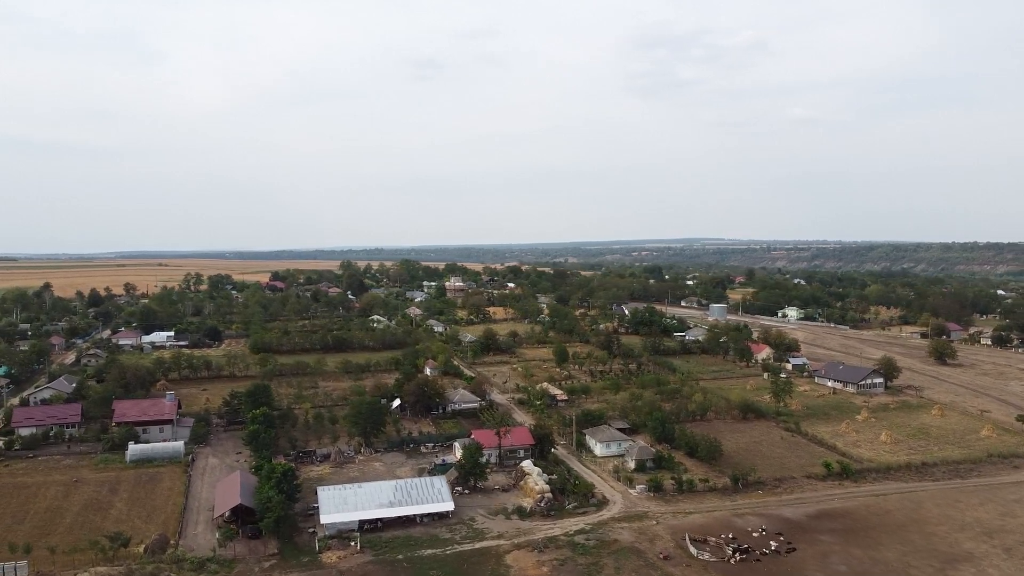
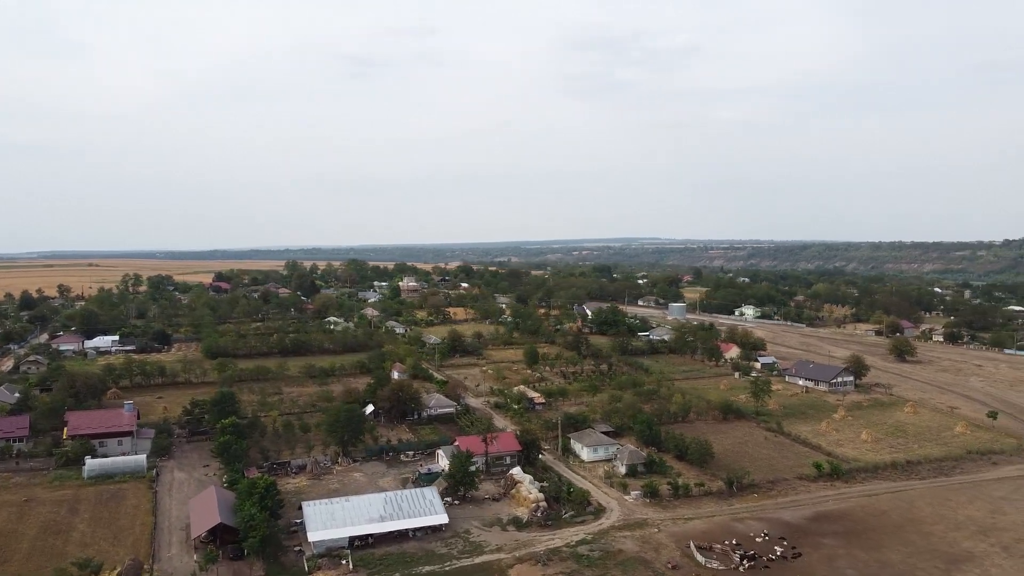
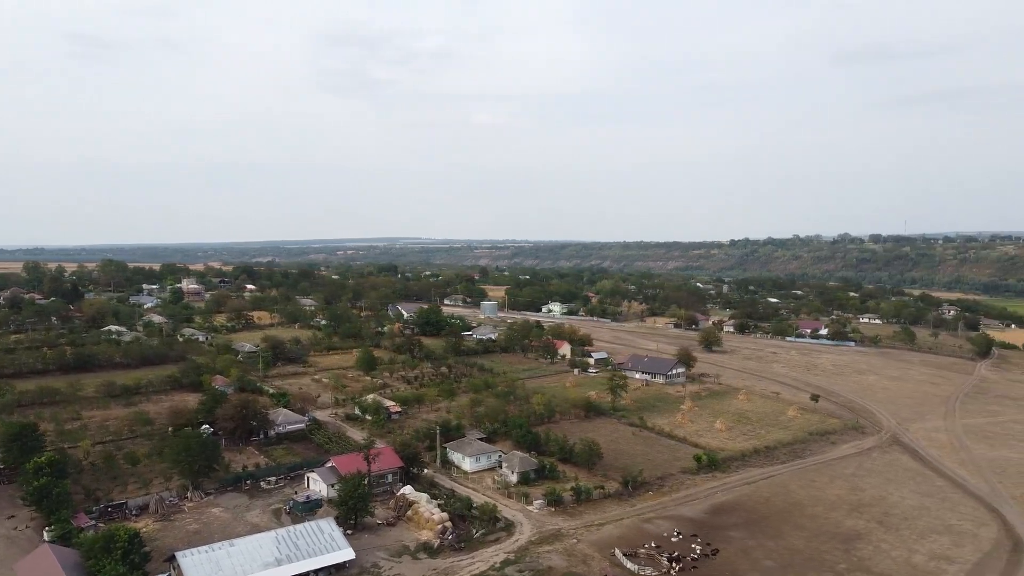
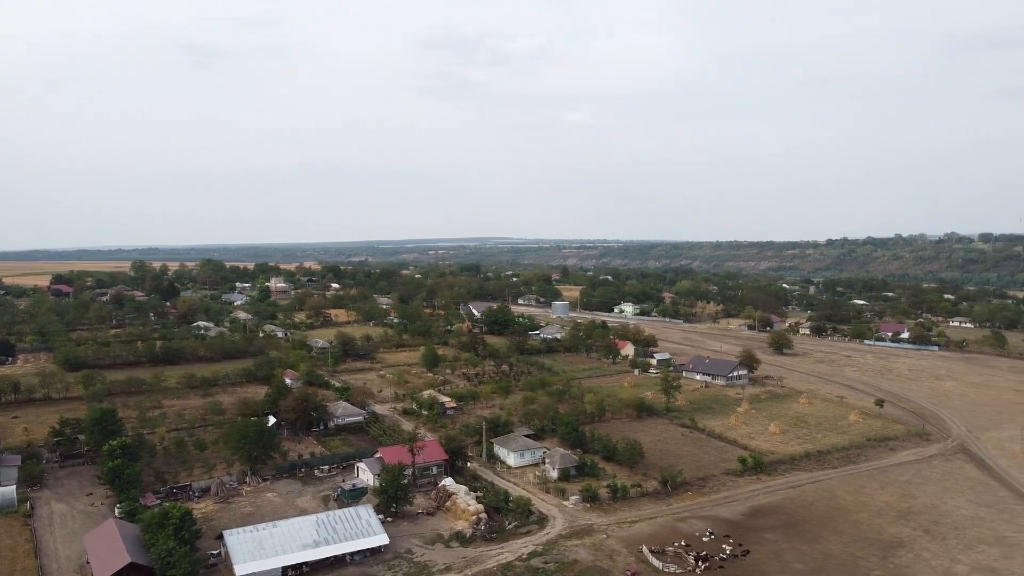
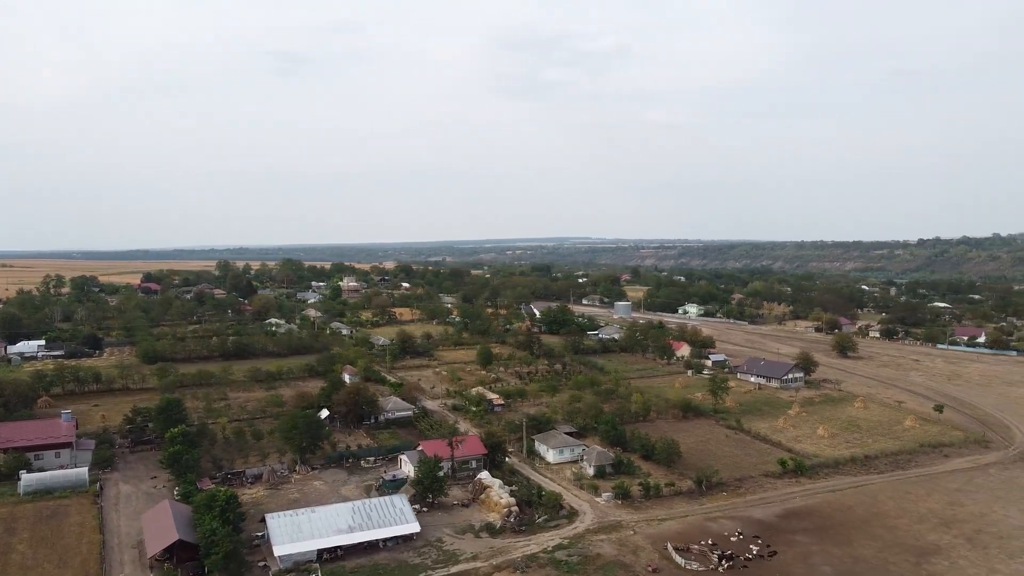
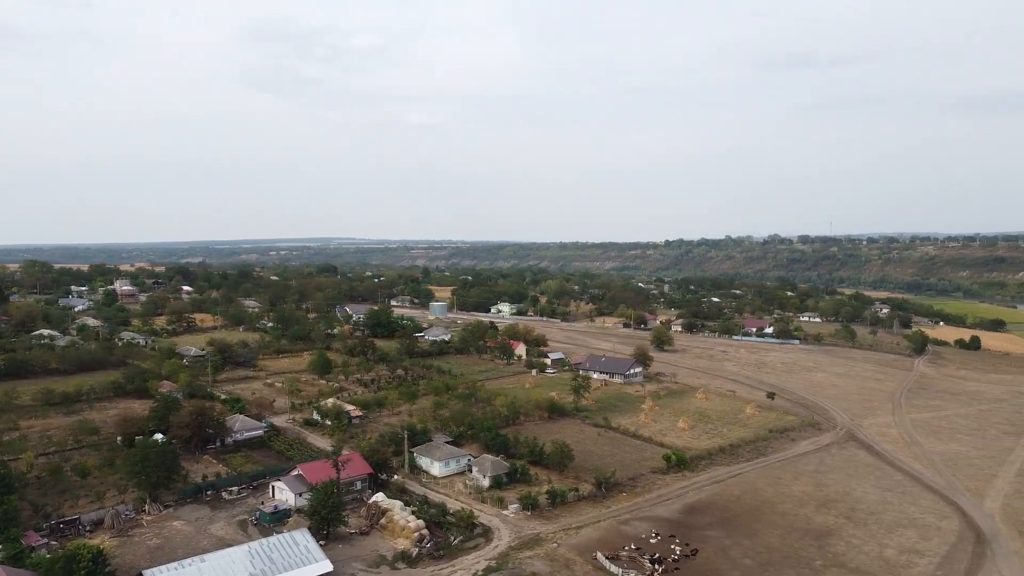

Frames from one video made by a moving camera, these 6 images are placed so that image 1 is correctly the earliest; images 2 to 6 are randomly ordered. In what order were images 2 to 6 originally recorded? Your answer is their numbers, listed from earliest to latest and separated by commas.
2, 5, 4, 3, 6
